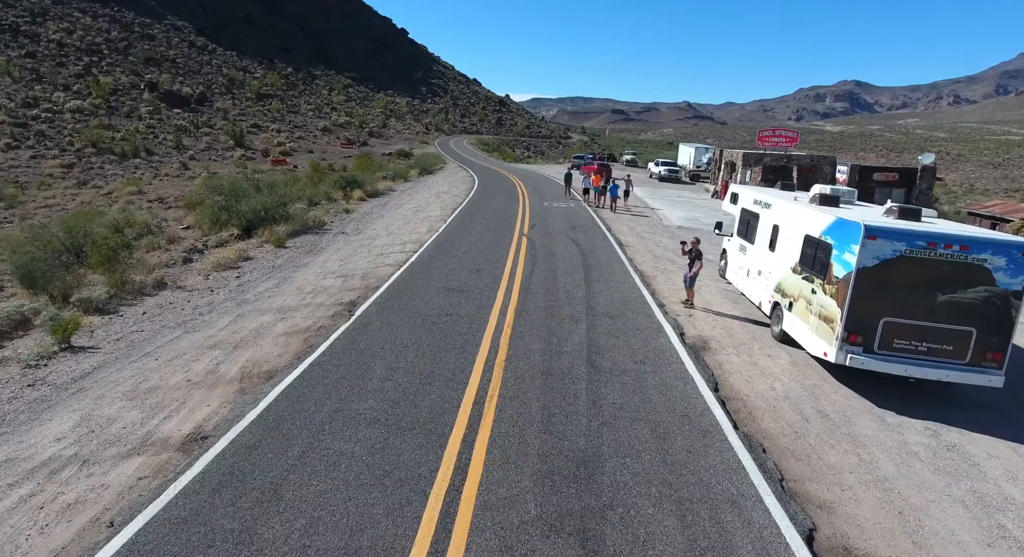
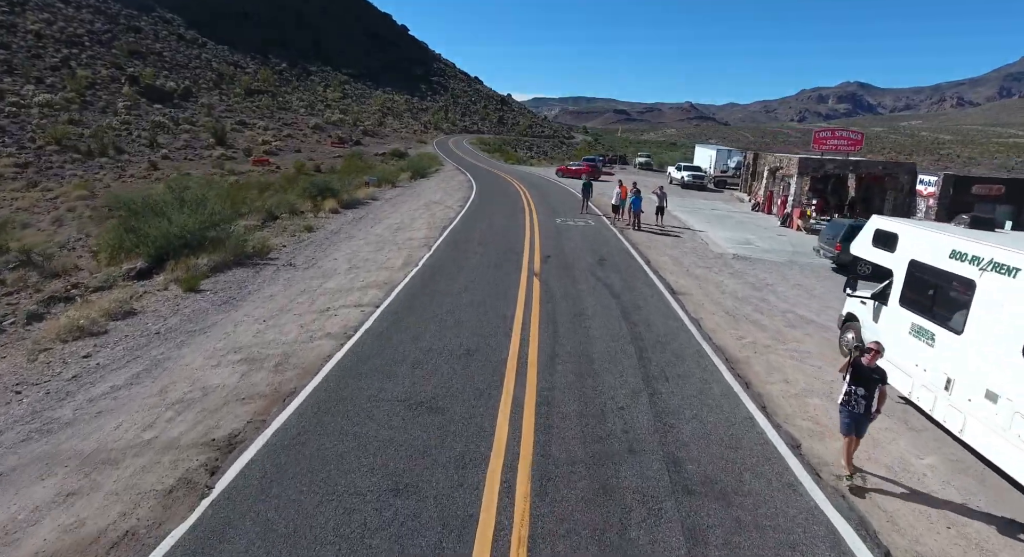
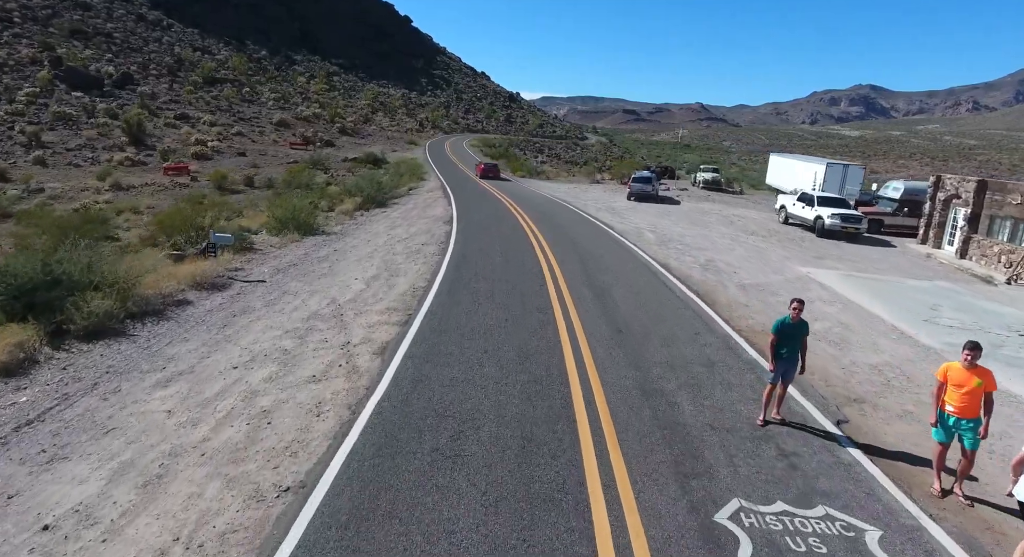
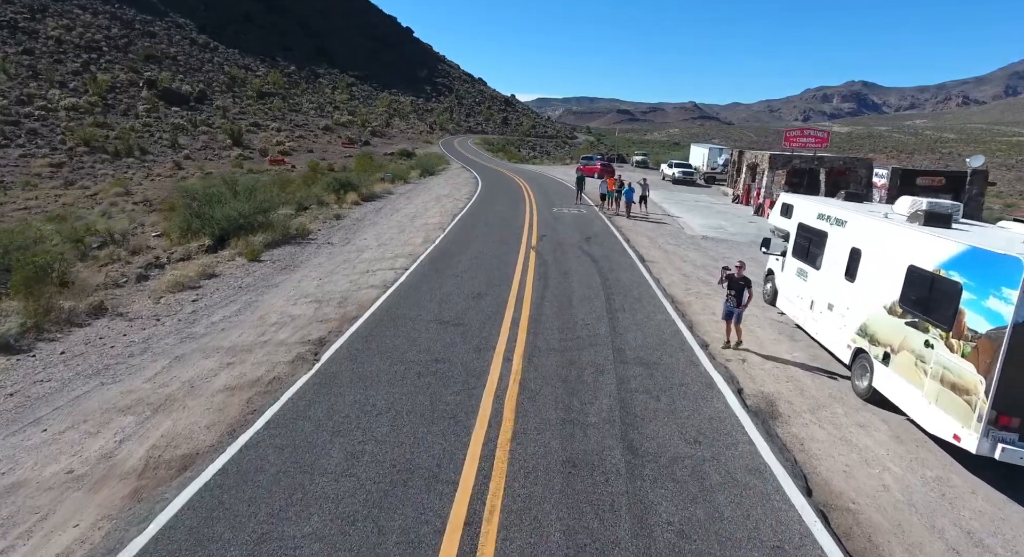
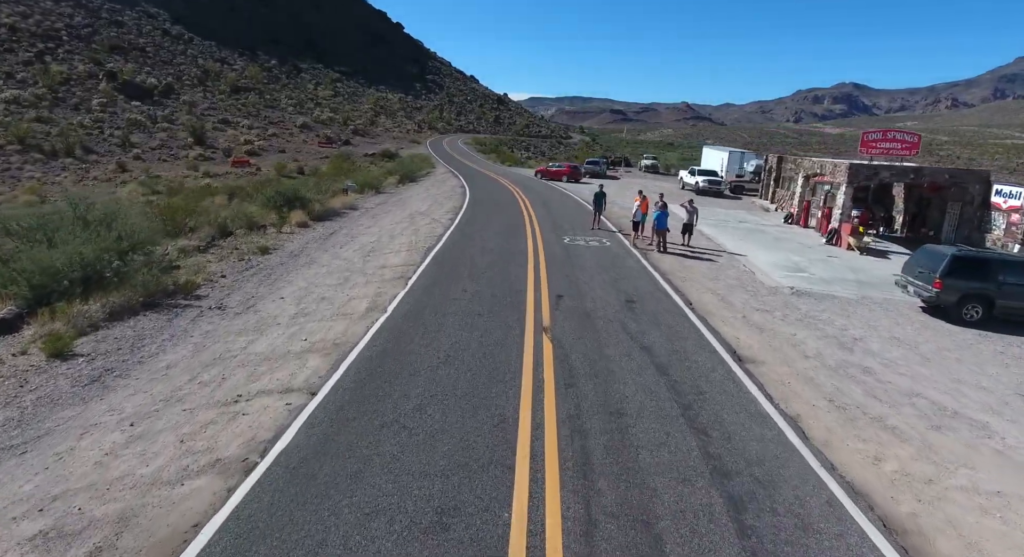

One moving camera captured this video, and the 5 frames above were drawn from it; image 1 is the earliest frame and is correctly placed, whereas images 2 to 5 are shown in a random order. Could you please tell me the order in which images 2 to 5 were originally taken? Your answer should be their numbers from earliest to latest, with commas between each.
4, 2, 5, 3
